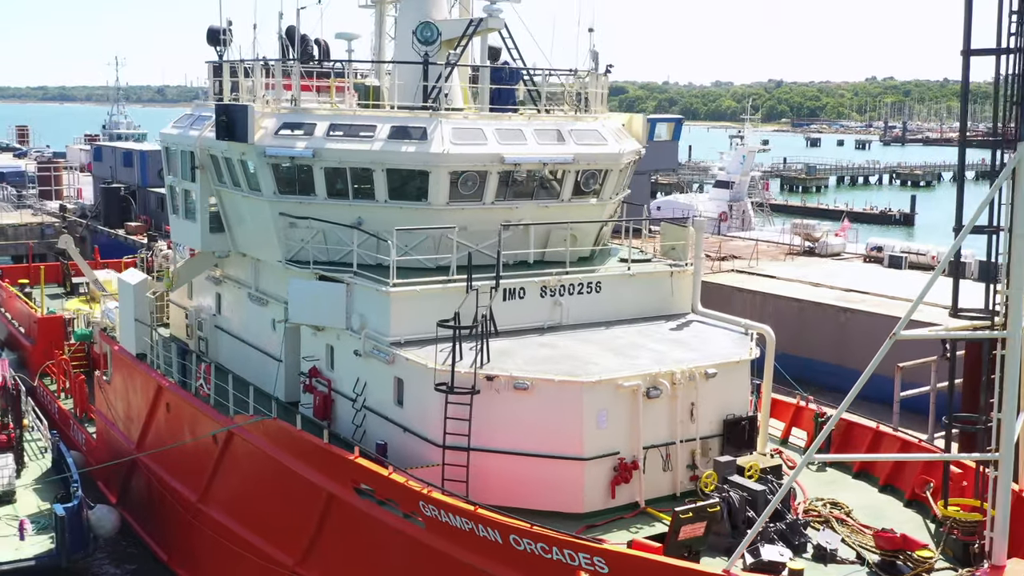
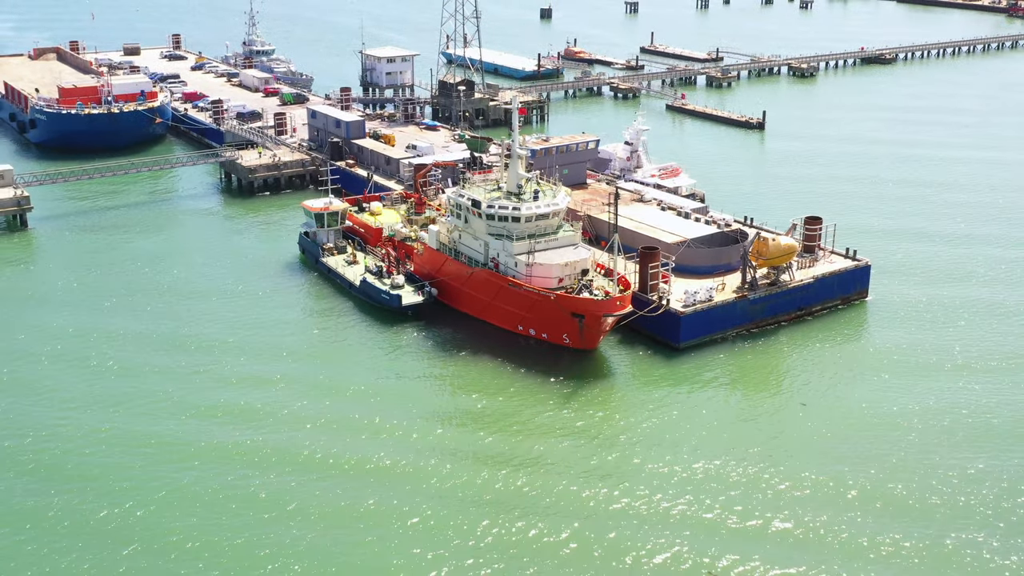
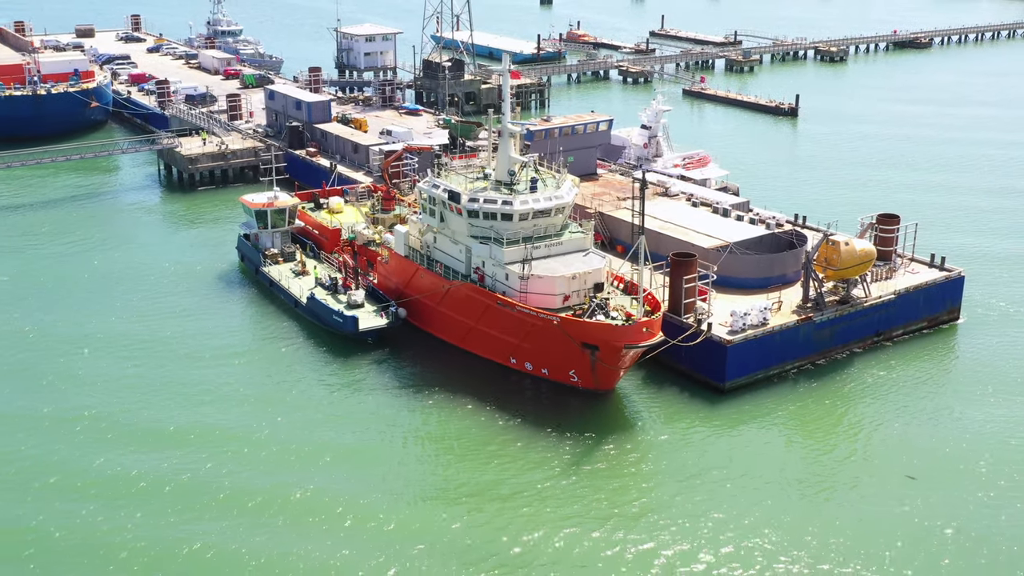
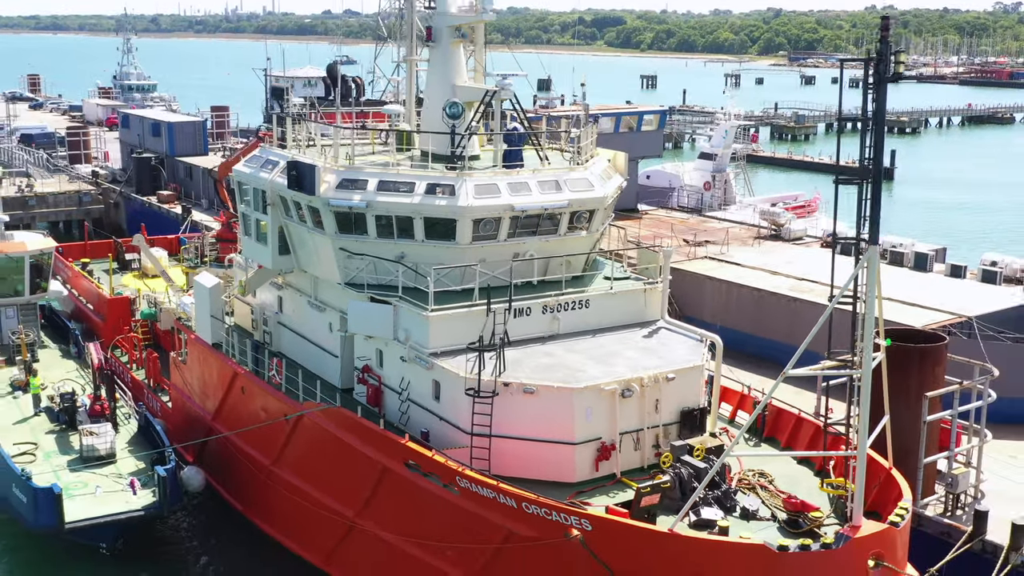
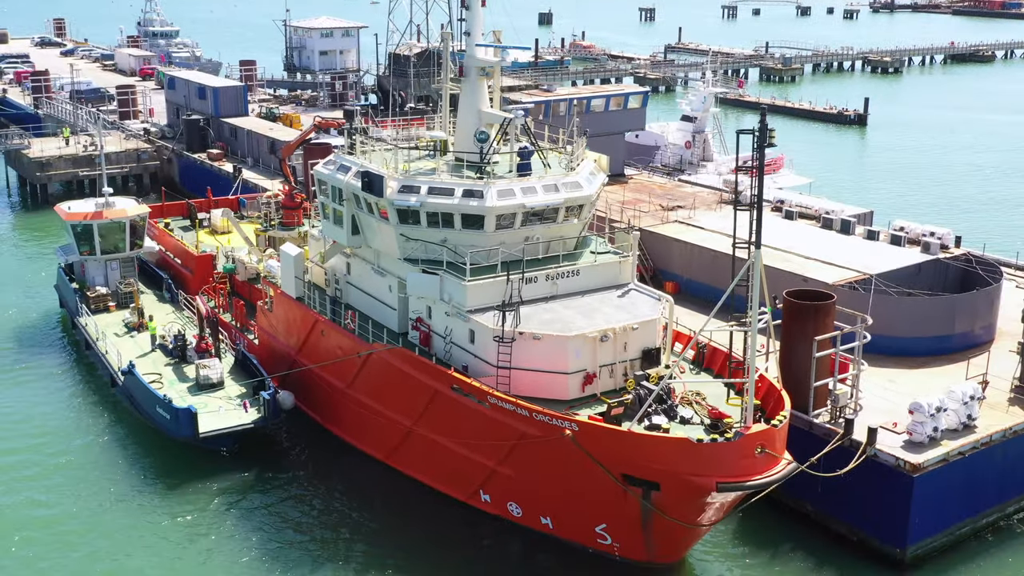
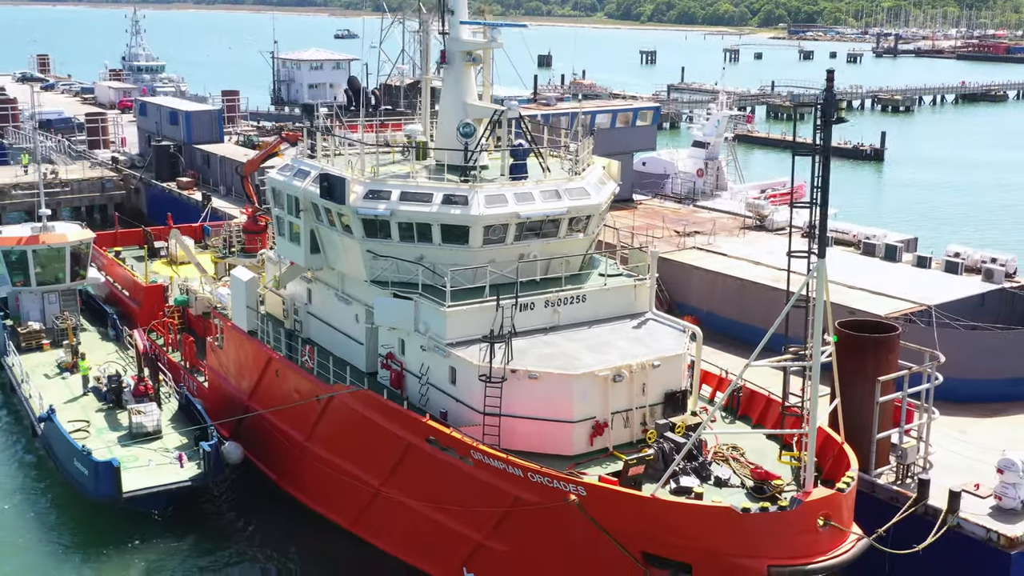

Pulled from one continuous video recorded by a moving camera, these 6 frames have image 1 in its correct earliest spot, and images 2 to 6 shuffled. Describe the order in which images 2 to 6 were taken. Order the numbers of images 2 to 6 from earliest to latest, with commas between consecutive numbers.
4, 6, 5, 3, 2
